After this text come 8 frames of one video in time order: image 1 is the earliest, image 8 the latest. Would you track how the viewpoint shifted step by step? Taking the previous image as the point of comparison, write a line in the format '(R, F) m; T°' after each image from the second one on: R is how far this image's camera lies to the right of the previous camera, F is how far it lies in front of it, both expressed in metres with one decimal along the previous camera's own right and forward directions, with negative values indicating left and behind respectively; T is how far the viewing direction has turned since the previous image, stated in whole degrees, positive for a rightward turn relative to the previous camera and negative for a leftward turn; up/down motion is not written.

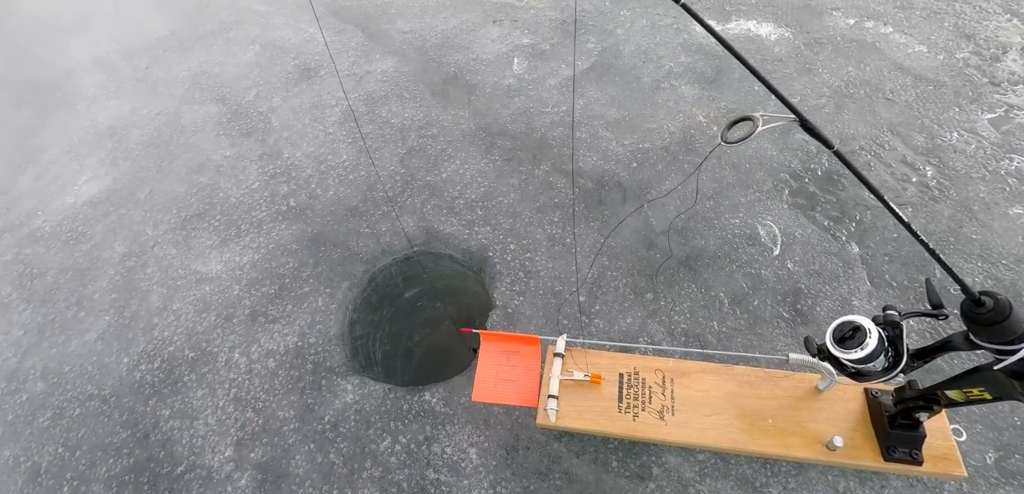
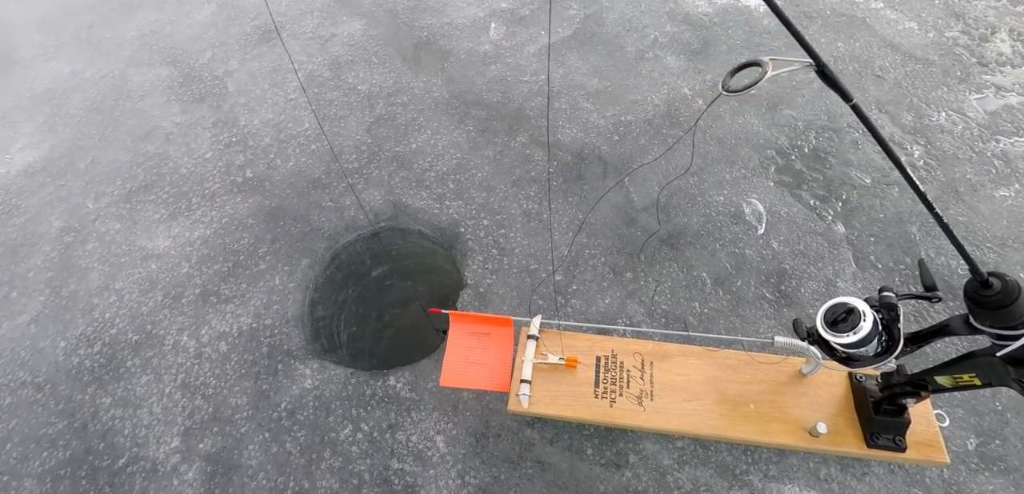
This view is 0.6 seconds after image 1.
(0.0, +0.2) m; +2°
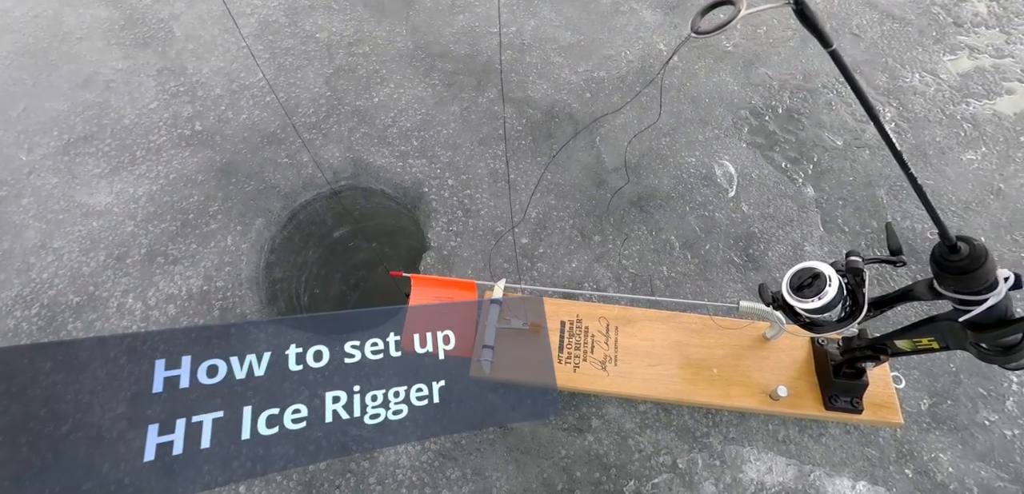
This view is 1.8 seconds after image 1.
(+0.1, +0.1) m; +3°
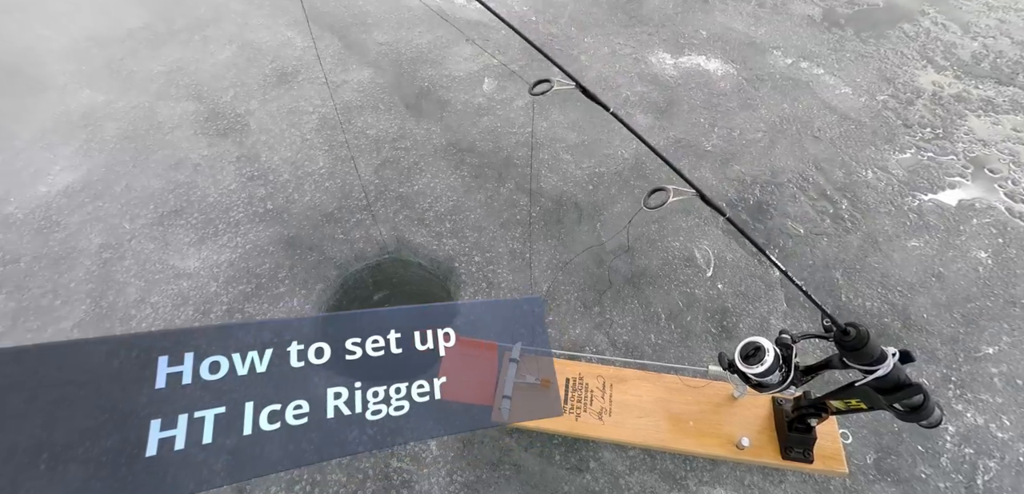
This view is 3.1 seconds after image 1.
(0.0, -0.5) m; -1°
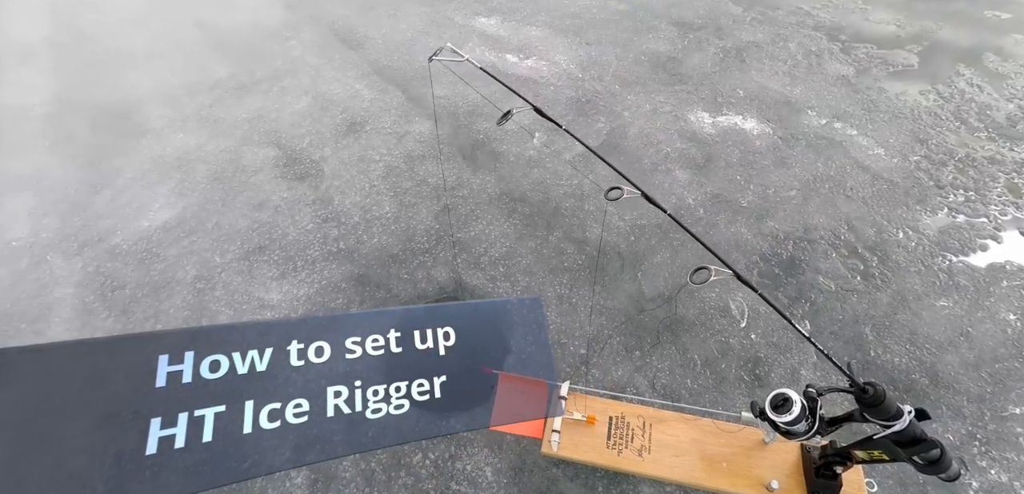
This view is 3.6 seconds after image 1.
(-0.1, -0.3) m; -3°
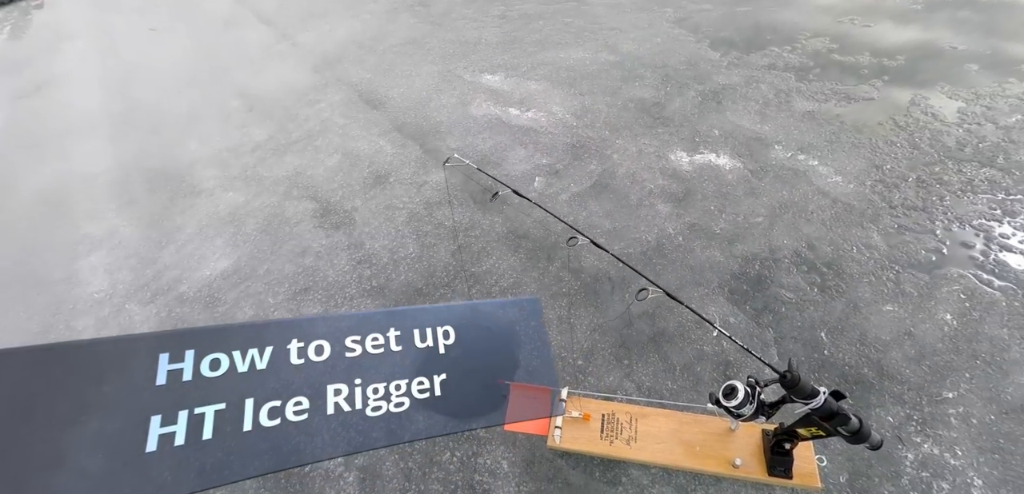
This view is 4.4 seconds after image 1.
(+0.1, -0.6) m; -2°
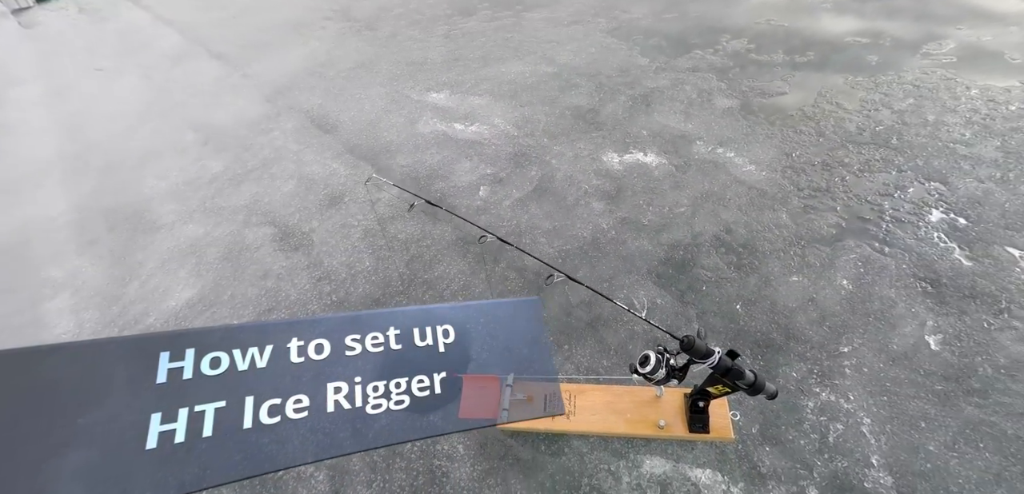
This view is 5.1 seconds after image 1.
(+0.2, -0.4) m; +3°
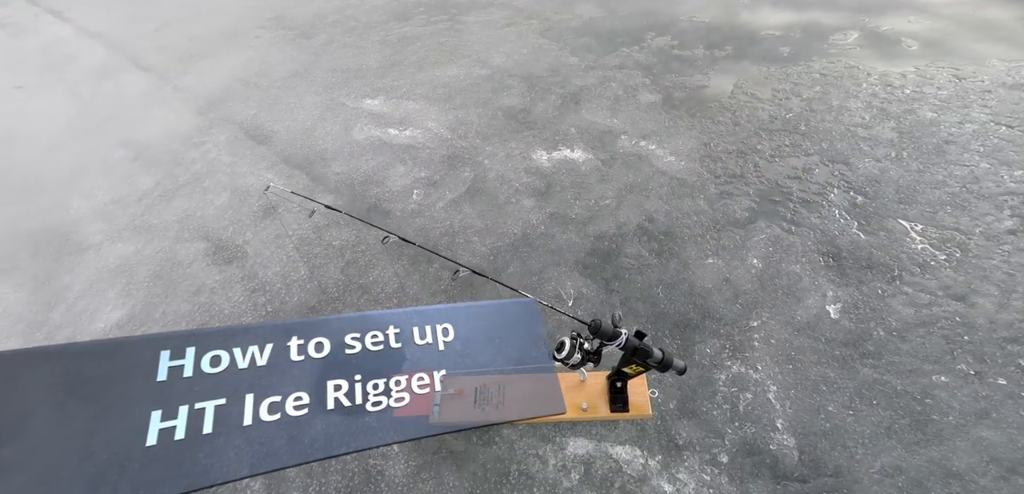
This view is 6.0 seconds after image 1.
(+0.3, -0.1) m; +4°
